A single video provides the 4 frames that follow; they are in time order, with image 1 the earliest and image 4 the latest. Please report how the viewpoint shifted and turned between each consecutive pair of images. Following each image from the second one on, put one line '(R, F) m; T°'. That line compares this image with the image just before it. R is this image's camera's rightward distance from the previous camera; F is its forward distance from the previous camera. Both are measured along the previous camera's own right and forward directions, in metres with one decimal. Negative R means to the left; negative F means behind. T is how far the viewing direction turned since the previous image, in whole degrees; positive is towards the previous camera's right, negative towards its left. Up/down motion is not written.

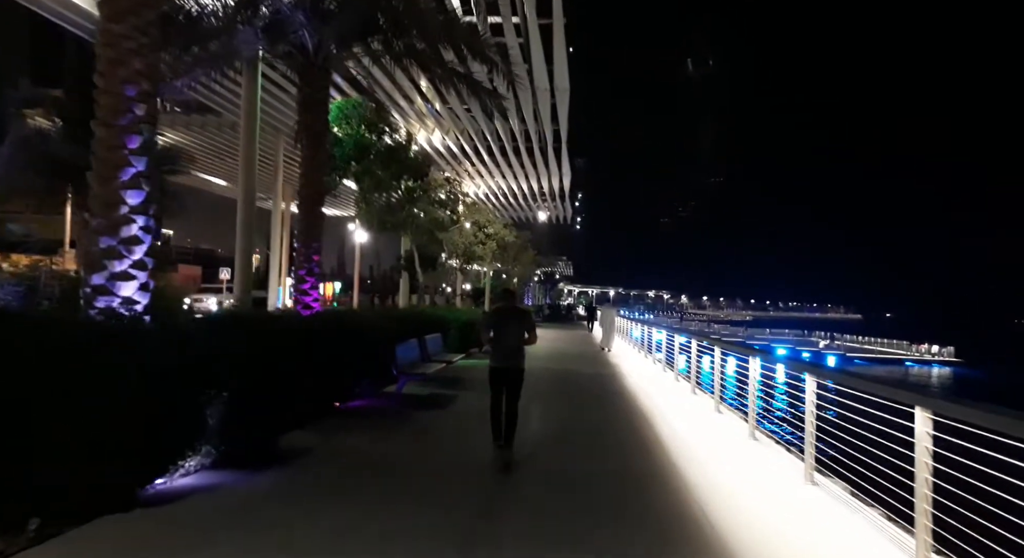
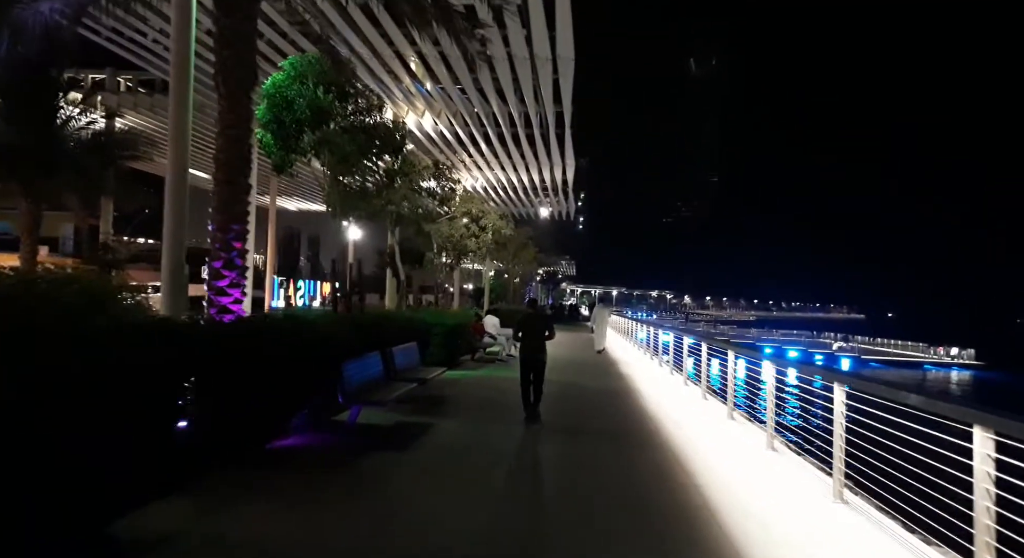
(+0.2, +2.4) m; 0°
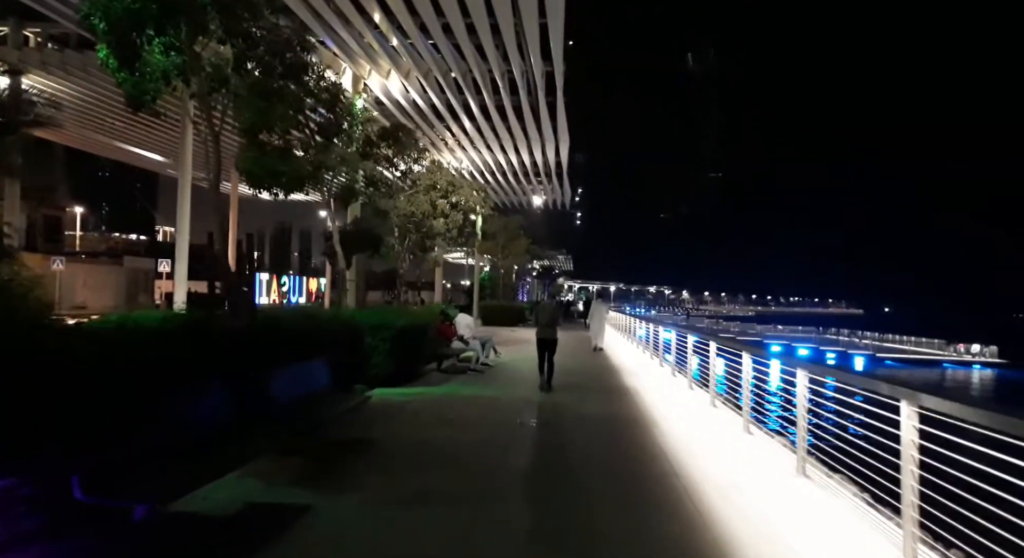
(+0.5, +3.3) m; 0°
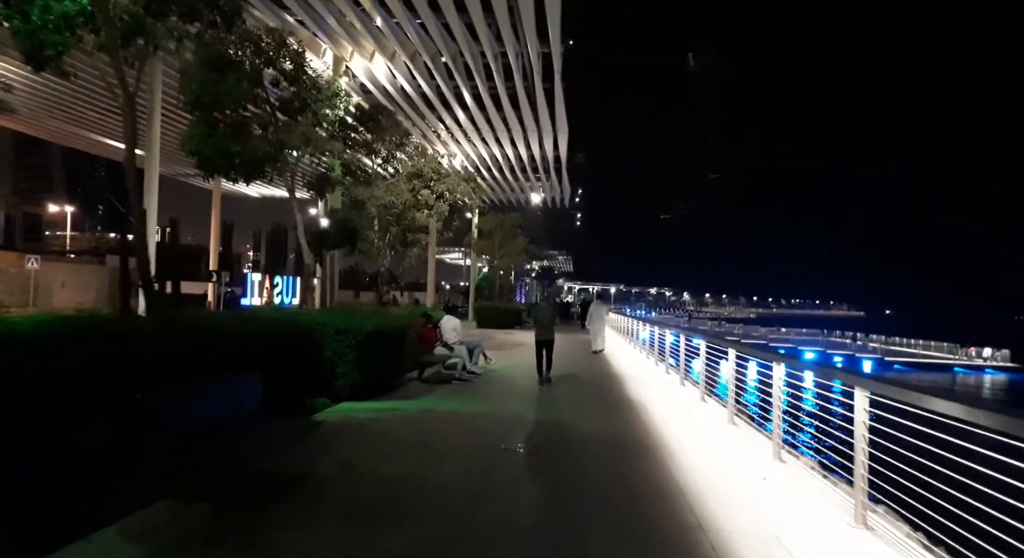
(+0.2, +1.4) m; 0°
